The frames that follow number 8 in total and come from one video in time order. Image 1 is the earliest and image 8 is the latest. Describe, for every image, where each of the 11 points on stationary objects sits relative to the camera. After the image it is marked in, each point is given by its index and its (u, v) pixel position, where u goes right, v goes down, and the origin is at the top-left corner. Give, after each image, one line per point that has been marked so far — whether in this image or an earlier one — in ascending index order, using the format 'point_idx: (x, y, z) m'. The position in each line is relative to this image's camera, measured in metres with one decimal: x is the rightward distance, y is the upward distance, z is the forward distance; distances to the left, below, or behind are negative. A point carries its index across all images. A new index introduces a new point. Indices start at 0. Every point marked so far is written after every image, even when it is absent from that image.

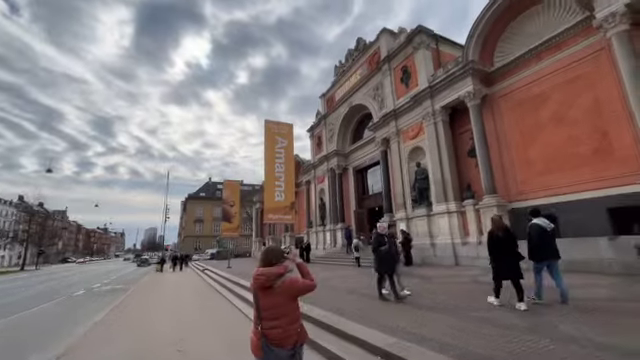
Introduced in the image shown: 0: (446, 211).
0: (+6.2, -1.5, +13.7) m
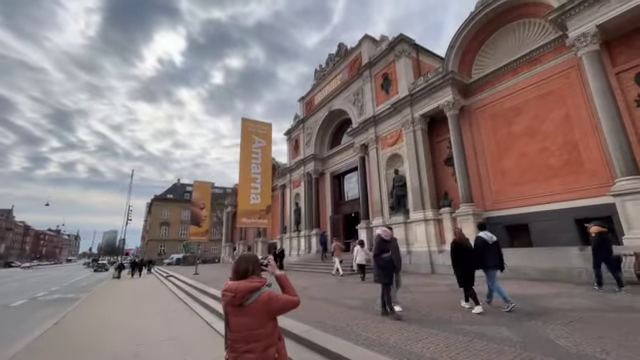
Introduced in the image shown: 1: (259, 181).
0: (+5.1, -1.9, +13.7) m
1: (-2.5, 0.0, +11.5) m
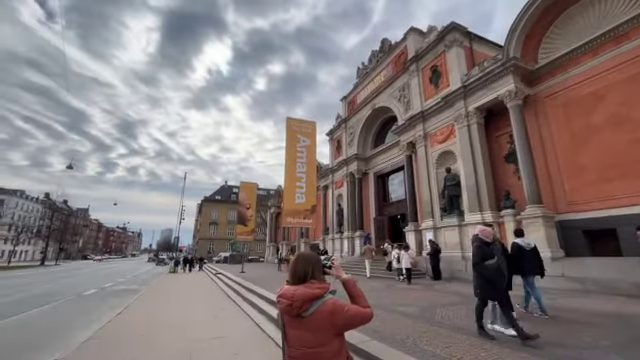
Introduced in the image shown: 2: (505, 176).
0: (+7.1, -1.8, +12.5) m
1: (-0.6, 0.0, +11.4) m
2: (+8.4, +0.1, +12.8) m
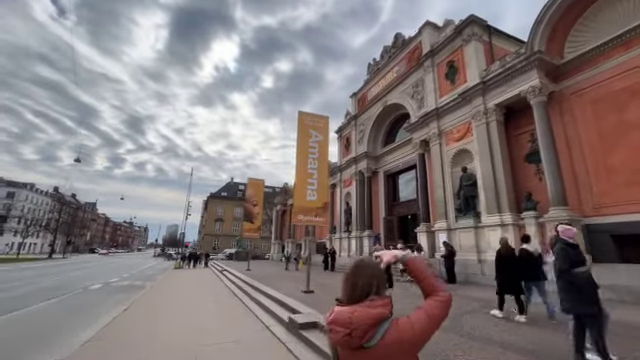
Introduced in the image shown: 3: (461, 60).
0: (+7.6, -1.8, +11.9) m
1: (-0.2, +0.1, +11.0) m
2: (+8.9, +0.1, +12.2) m
3: (+7.6, +6.4, +15.1) m
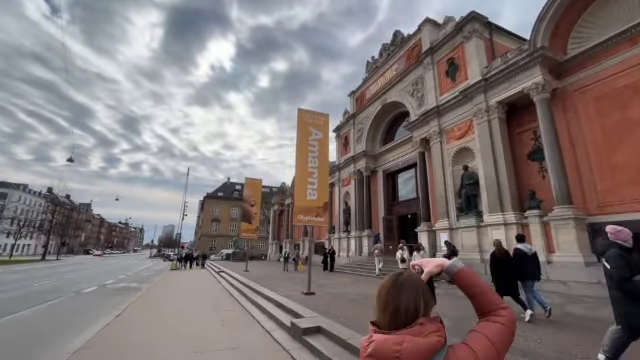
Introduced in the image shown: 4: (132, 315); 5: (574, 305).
0: (+7.6, -1.7, +11.8) m
1: (-0.2, +0.2, +10.7) m
2: (+8.9, +0.2, +12.1) m
3: (+7.5, +6.5, +14.9) m
4: (-5.5, -3.9, +8.2) m
5: (+6.9, -3.4, +7.7) m
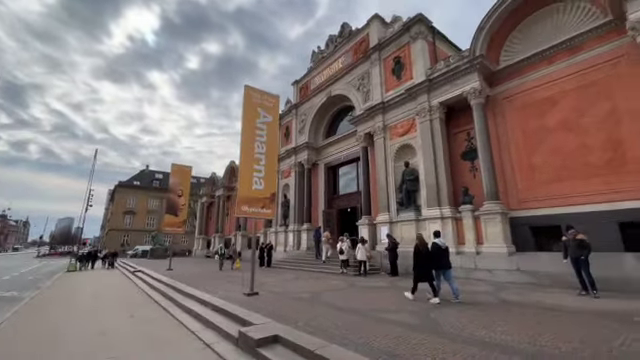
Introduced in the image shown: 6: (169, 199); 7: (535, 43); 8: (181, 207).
0: (+5.3, -1.6, +12.5) m
1: (-1.9, +0.6, +9.6) m
2: (+6.5, +0.3, +13.0) m
3: (+4.8, +6.7, +15.4) m
4: (-6.7, -3.3, +5.9) m
5: (+5.5, -3.3, +8.3) m
6: (-10.2, -1.2, +19.0) m
7: (+9.0, +5.7, +11.8) m
8: (-9.5, -1.8, +19.2) m
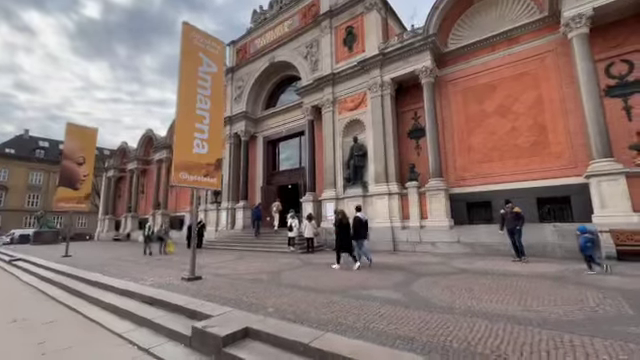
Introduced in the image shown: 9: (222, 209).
0: (+3.0, -0.5, +12.6) m
1: (-3.1, +1.6, +7.8) m
2: (+4.1, +1.3, +13.4) m
3: (+2.1, +8.0, +14.8) m
4: (-7.0, -2.4, +3.4) m
5: (+4.2, -2.5, +8.8) m
6: (-13.6, +0.7, +14.9) m
7: (+7.0, +6.6, +12.5) m
8: (-13.0, +0.1, +15.4) m
9: (-6.7, -2.0, +19.4) m
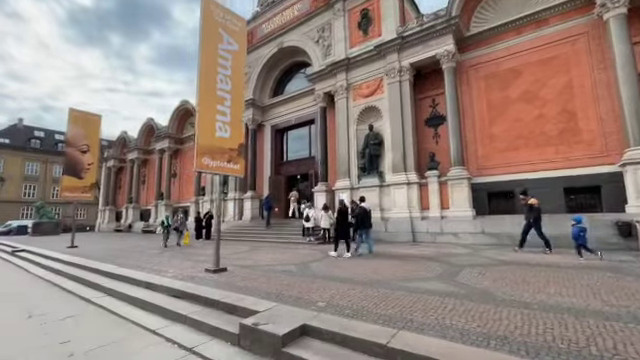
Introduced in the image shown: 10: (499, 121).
0: (+3.7, -0.1, +12.2) m
1: (-2.4, +2.0, +7.3) m
2: (+4.8, +1.8, +12.9) m
3: (+2.9, +8.5, +14.2) m
4: (-6.2, -2.2, +2.9) m
5: (+4.9, -2.2, +8.5) m
6: (-12.9, +1.2, +14.3) m
7: (+7.8, +7.1, +11.9) m
8: (-12.4, +0.7, +14.8) m
9: (-6.0, -1.3, +18.9) m
10: (+7.3, +2.4, +11.5) m
